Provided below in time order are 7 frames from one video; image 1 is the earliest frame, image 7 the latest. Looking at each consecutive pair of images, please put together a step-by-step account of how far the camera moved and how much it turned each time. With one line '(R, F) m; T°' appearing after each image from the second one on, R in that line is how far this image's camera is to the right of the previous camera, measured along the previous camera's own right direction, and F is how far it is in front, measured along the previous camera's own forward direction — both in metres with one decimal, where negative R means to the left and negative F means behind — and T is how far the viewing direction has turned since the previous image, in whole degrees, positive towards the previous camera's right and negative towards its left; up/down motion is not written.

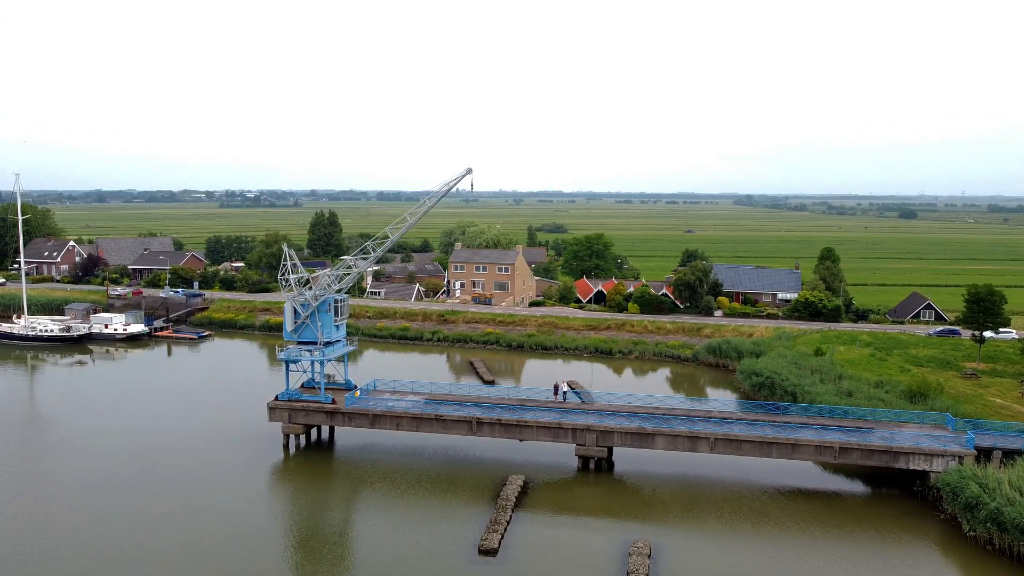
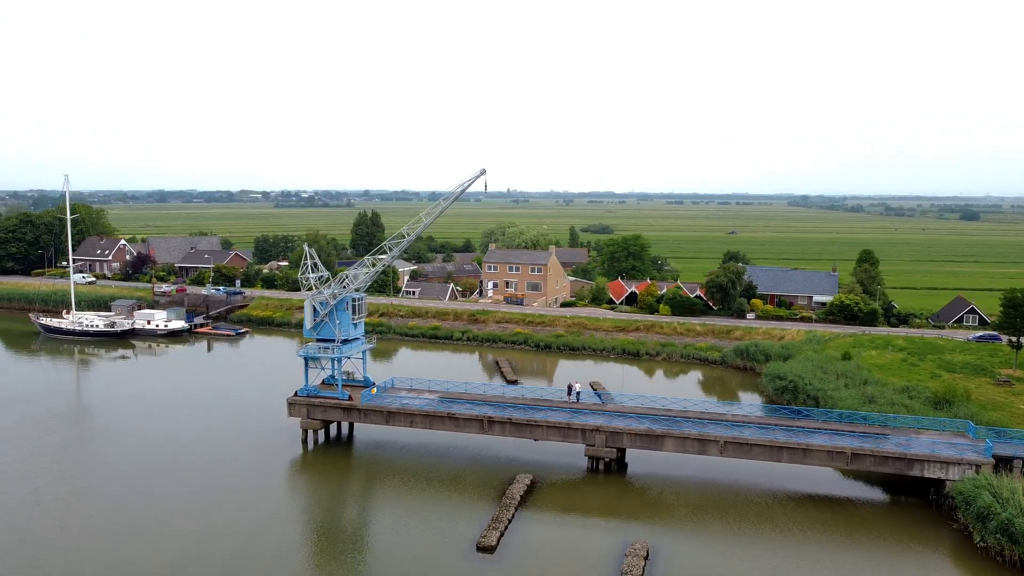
(+0.7, 0.0) m; -3°
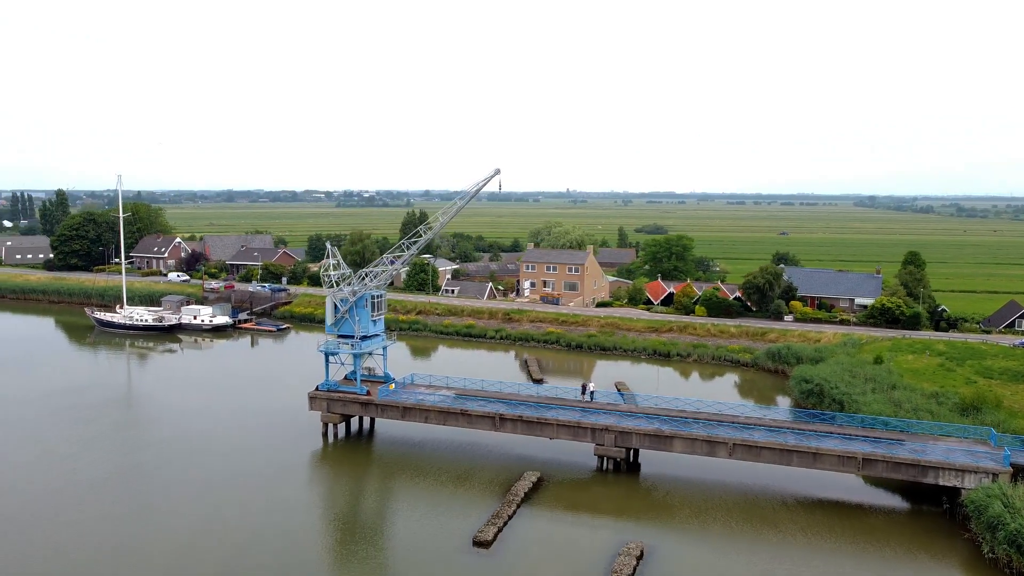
(+0.8, -0.1) m; -4°
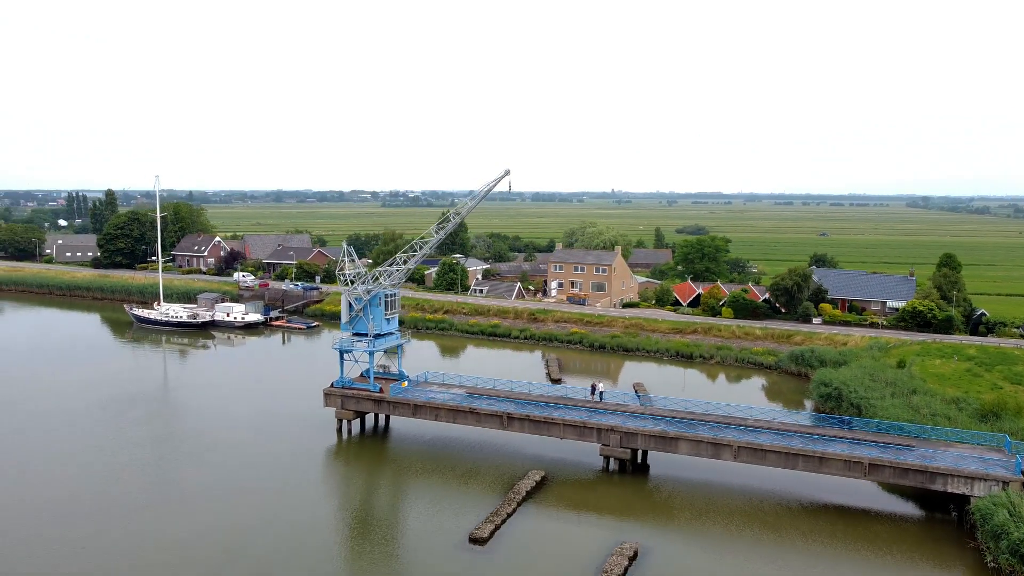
(+0.6, -0.1) m; -3°
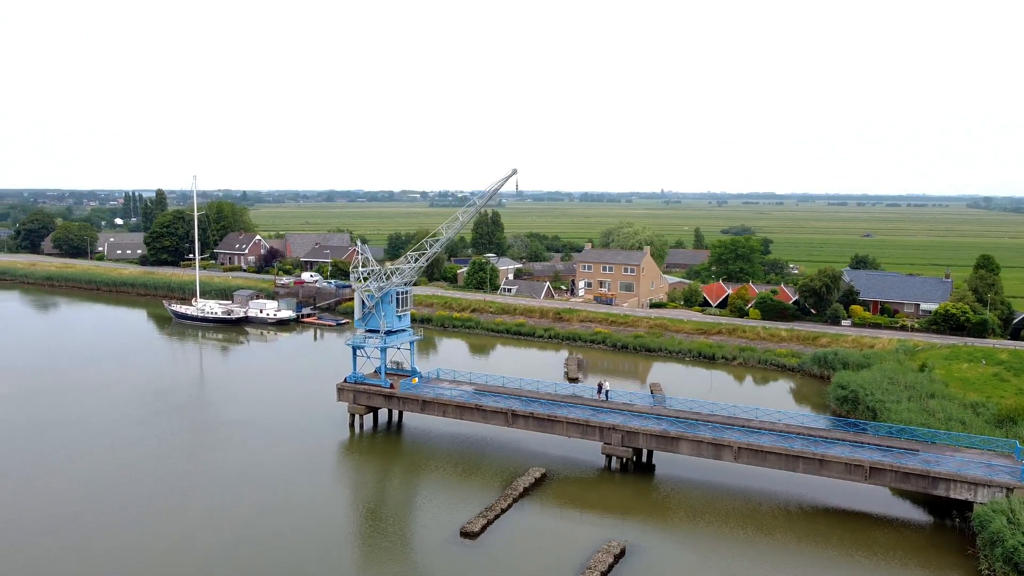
(+0.8, -0.1) m; -3°
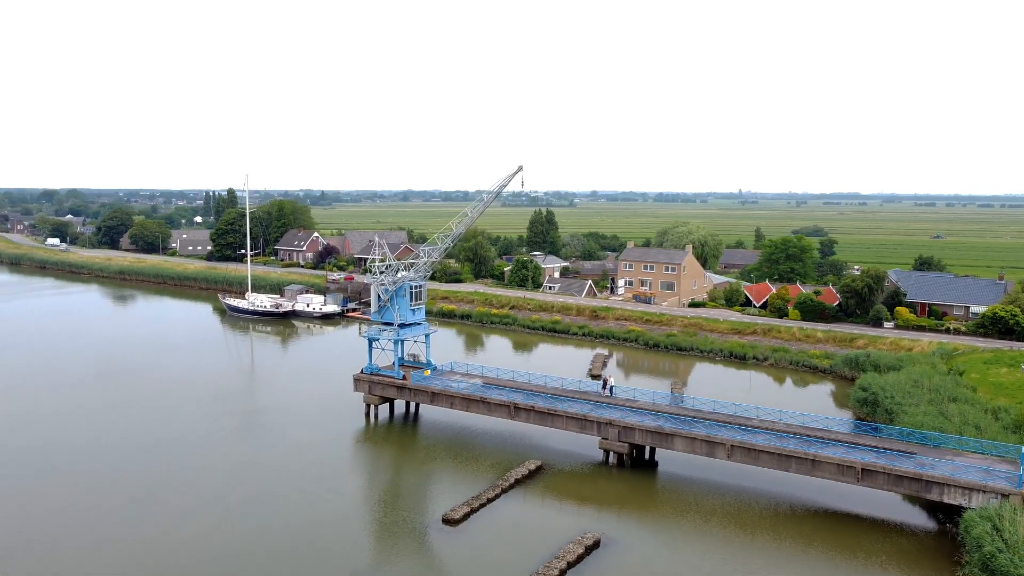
(+1.2, -0.1) m; -4°
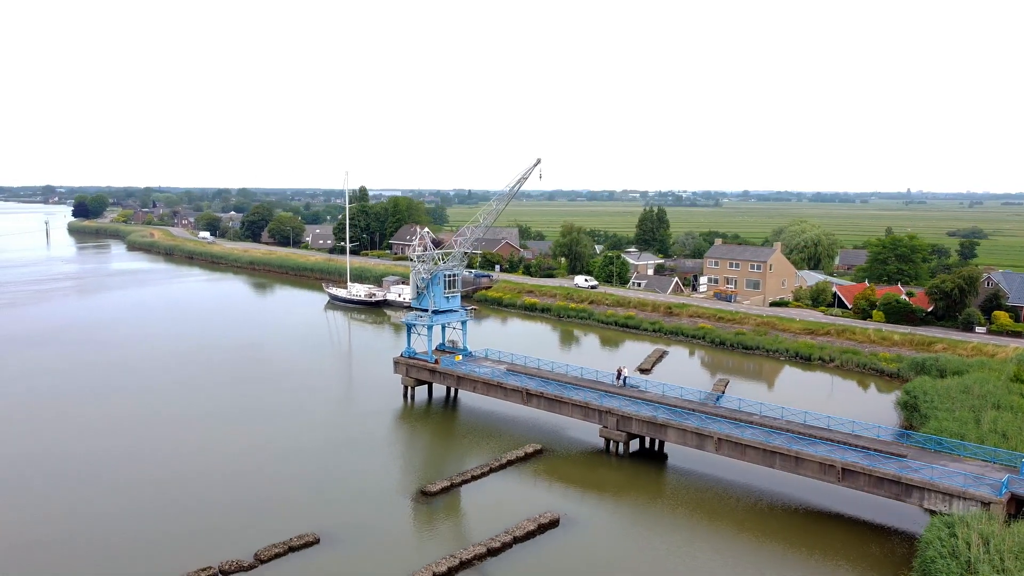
(+2.4, -0.4) m; -9°
